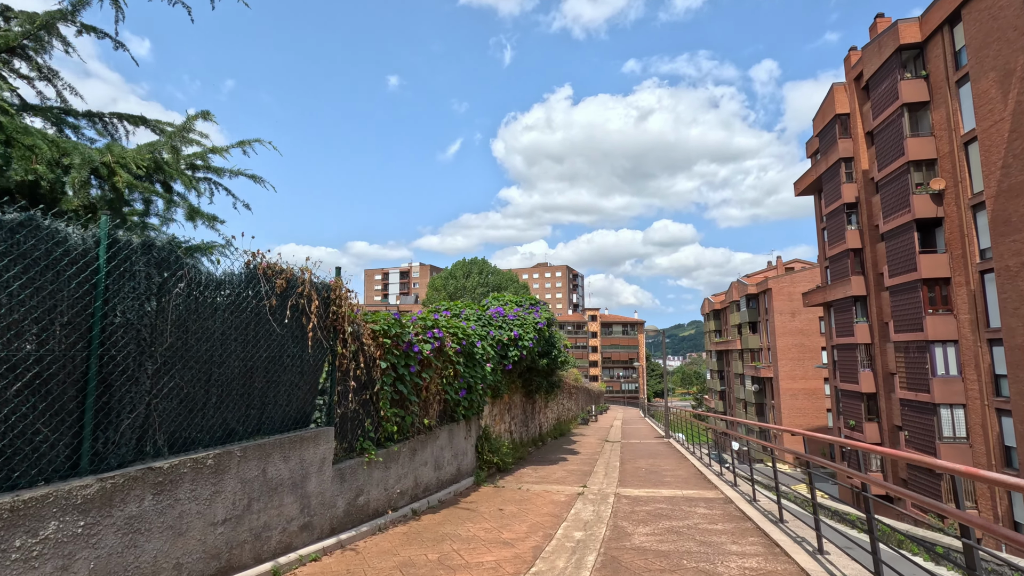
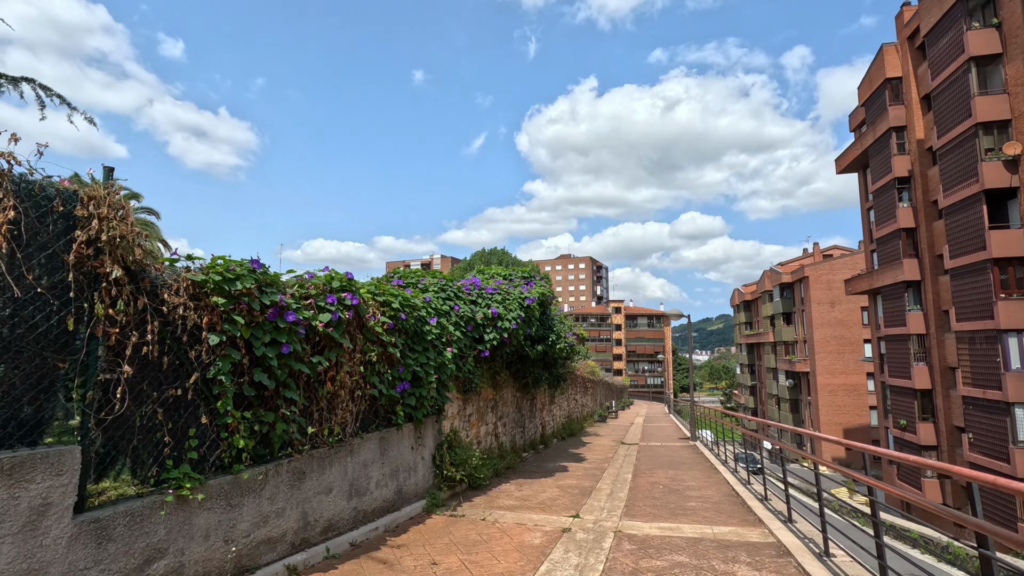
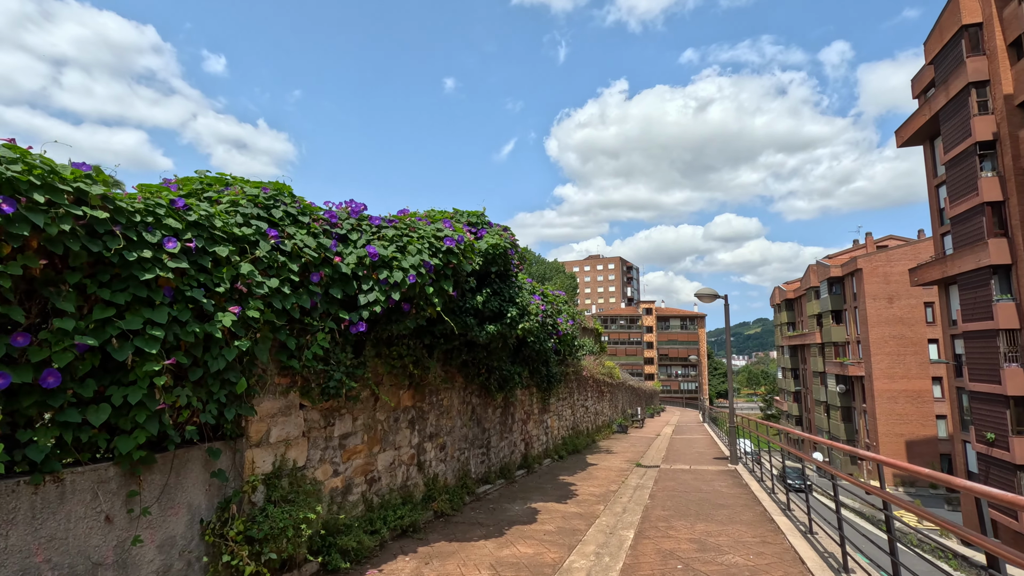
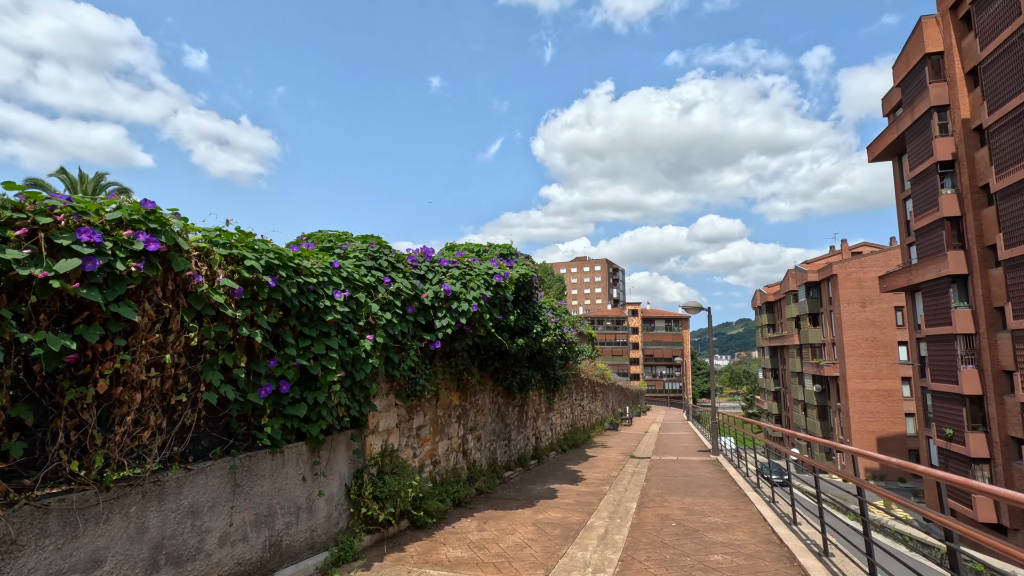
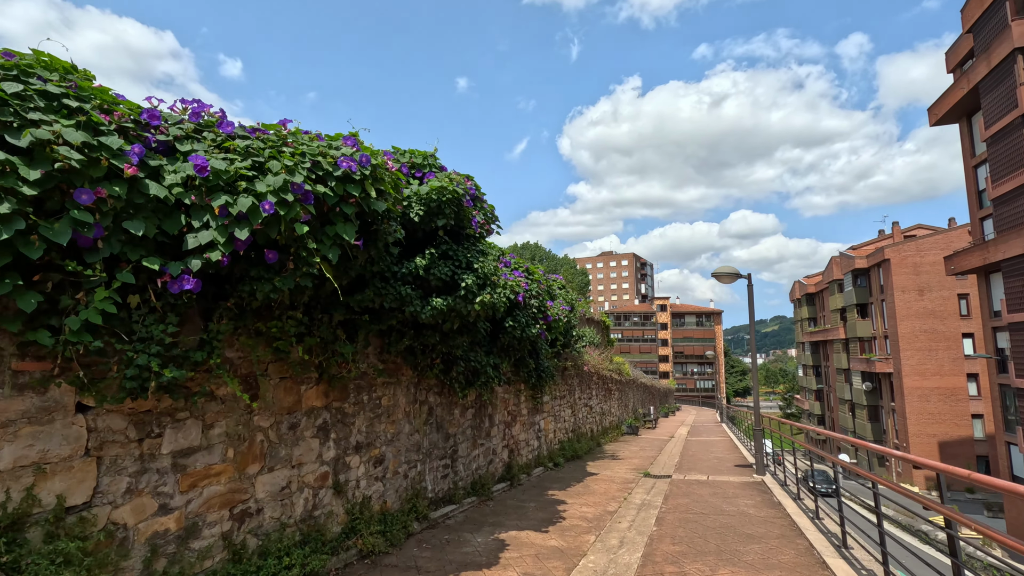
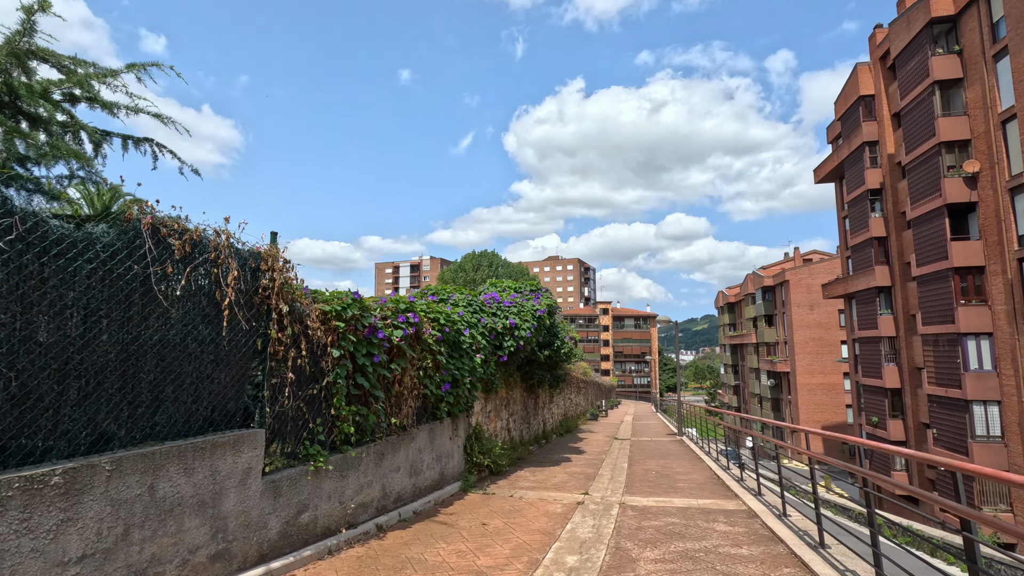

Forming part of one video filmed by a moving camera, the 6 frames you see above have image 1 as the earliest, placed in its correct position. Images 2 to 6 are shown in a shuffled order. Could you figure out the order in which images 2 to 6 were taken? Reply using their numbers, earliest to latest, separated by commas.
6, 2, 4, 3, 5
